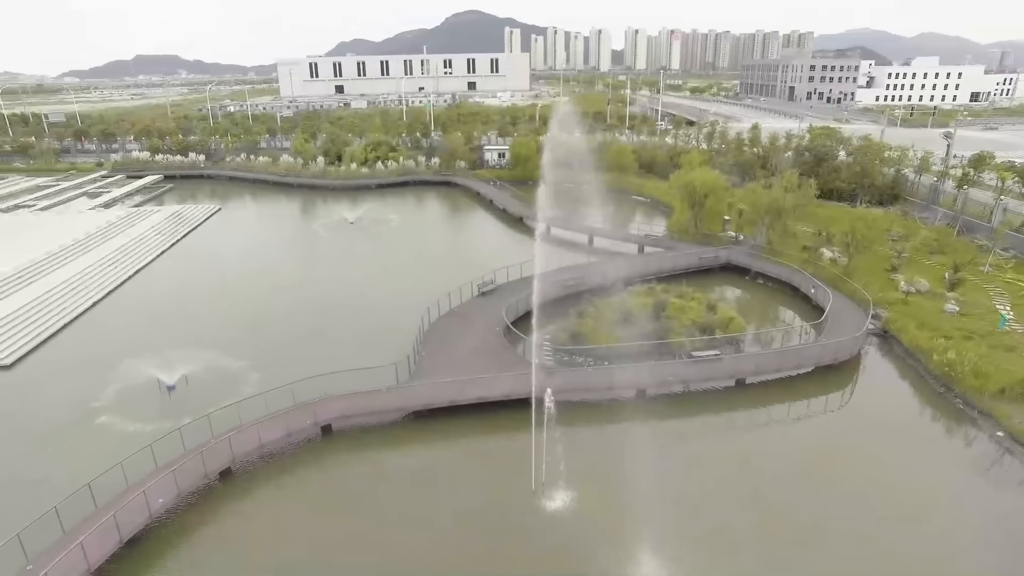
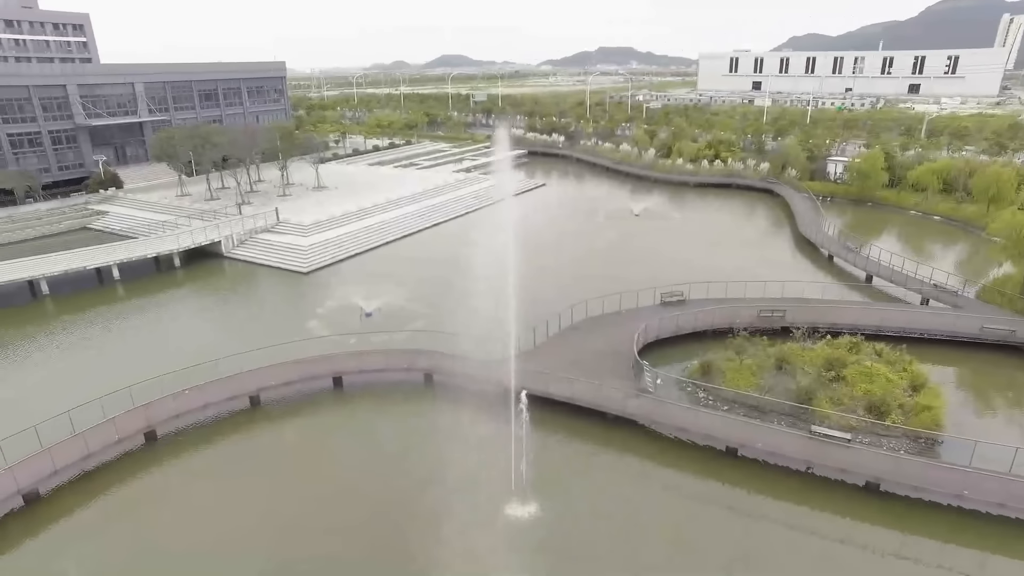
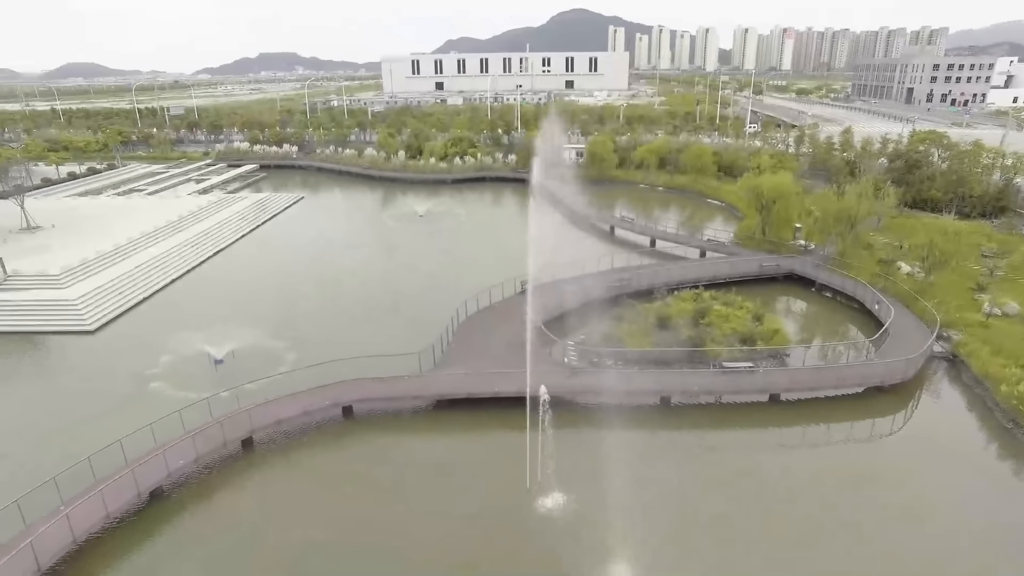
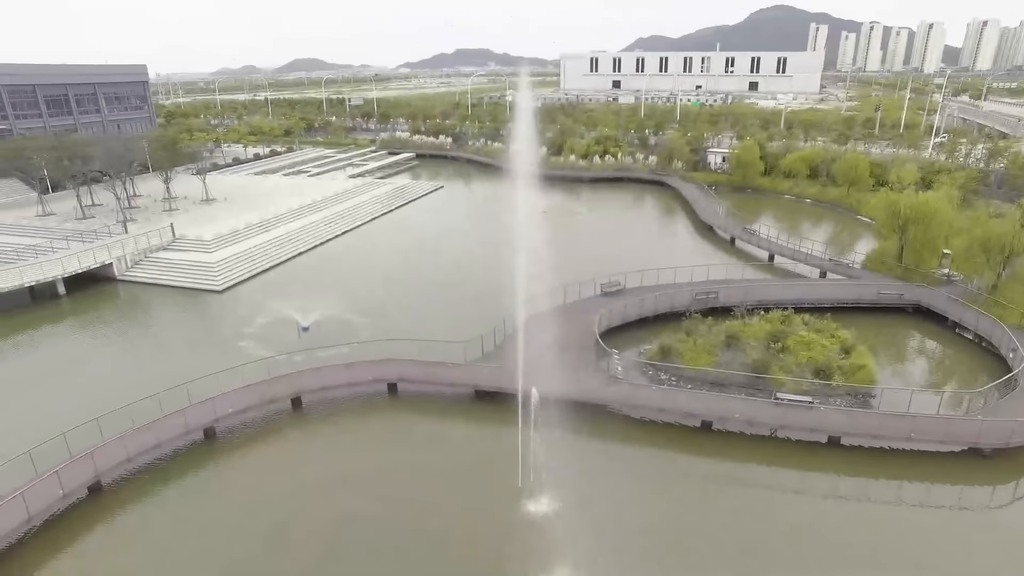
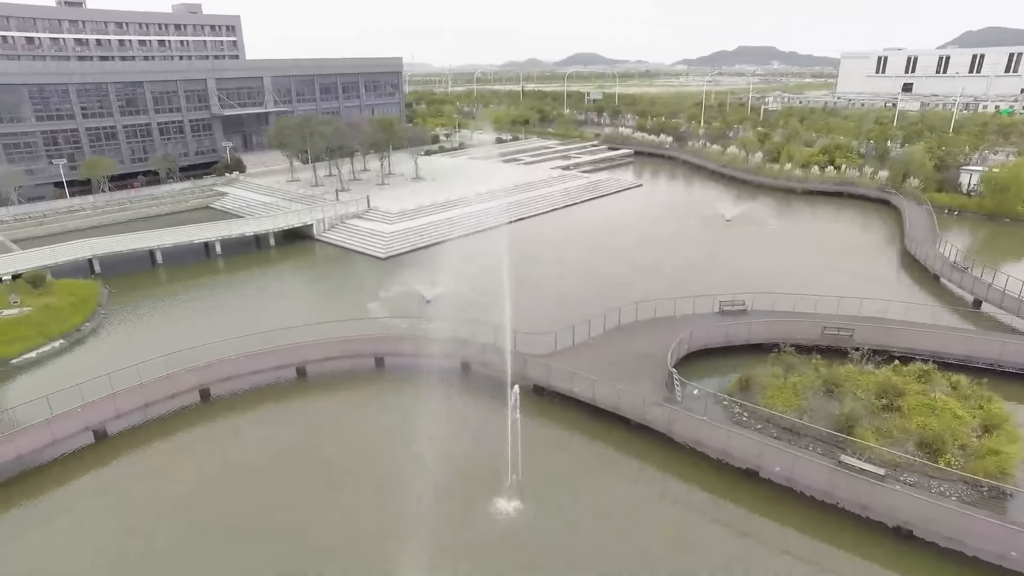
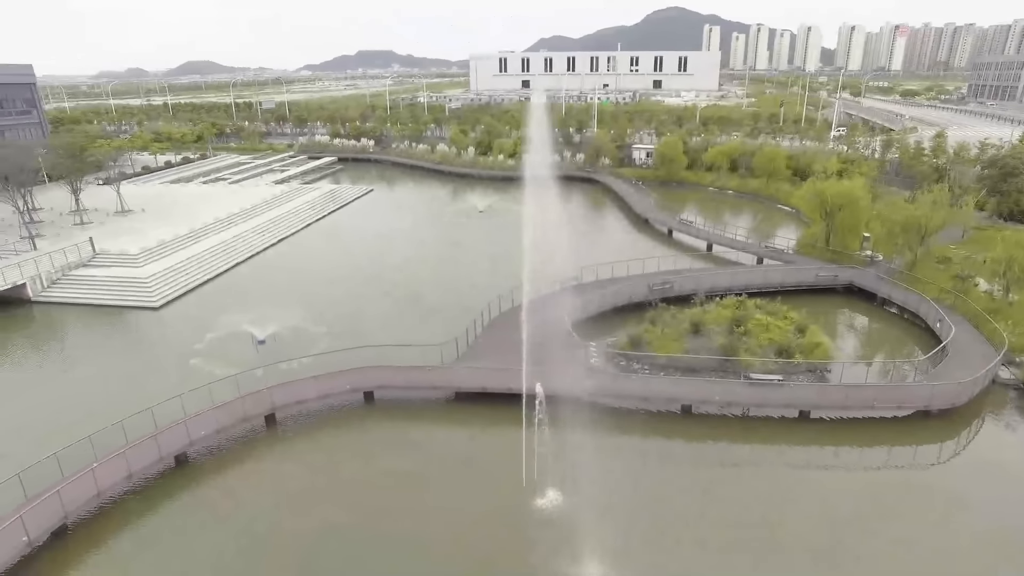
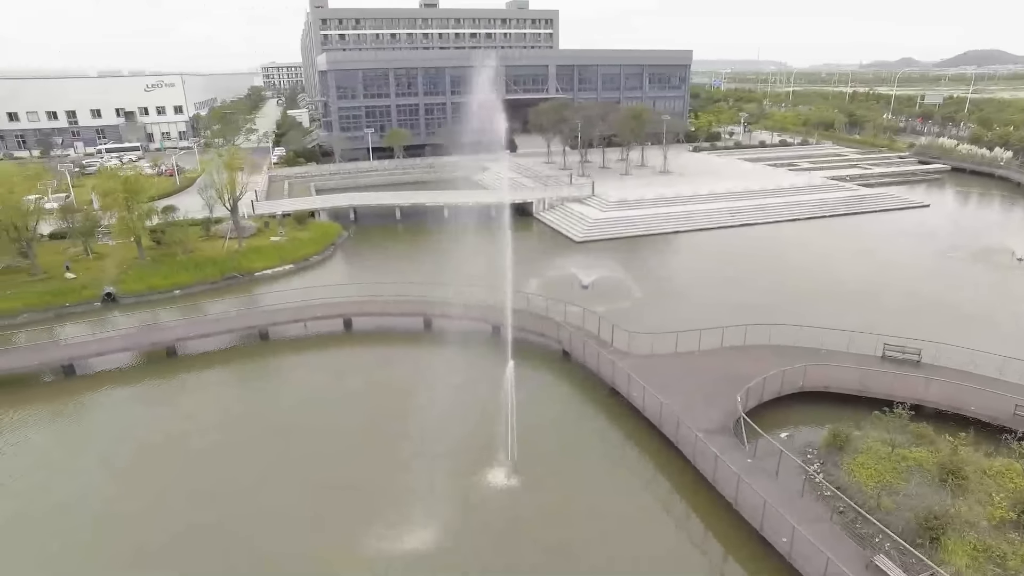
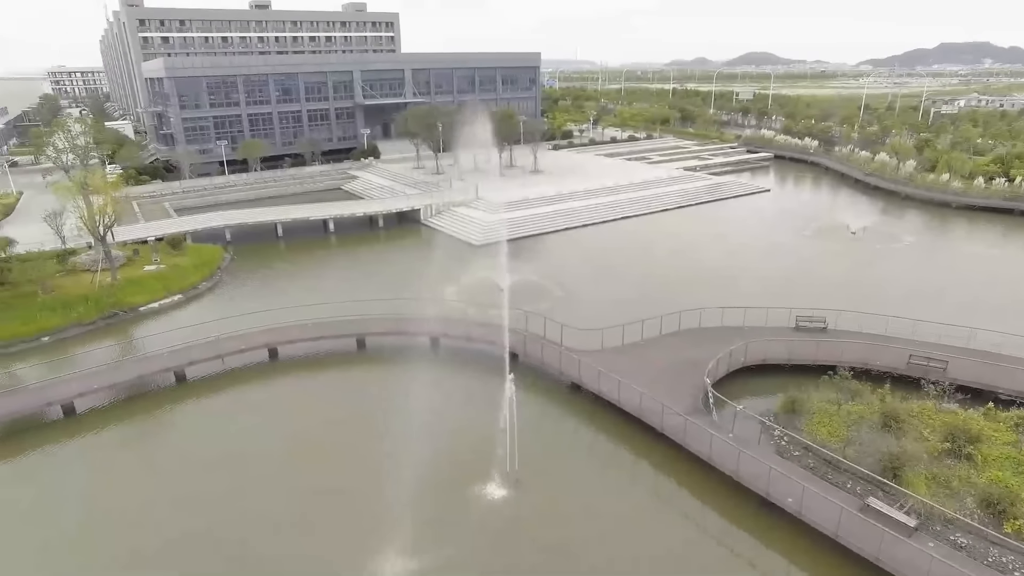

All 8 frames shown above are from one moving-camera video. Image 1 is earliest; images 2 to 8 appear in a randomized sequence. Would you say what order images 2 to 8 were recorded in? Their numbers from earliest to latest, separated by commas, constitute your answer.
3, 6, 4, 2, 5, 8, 7
